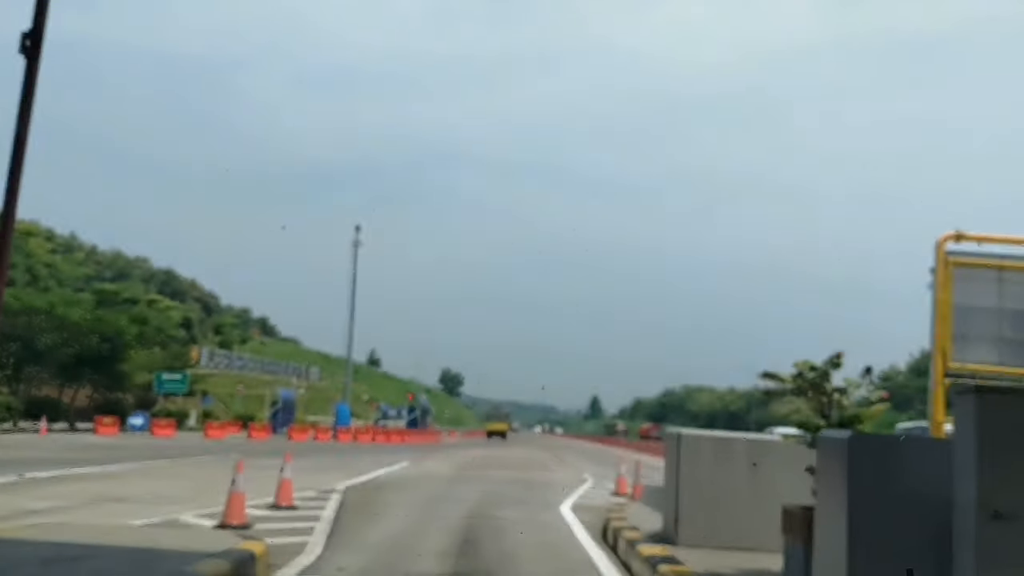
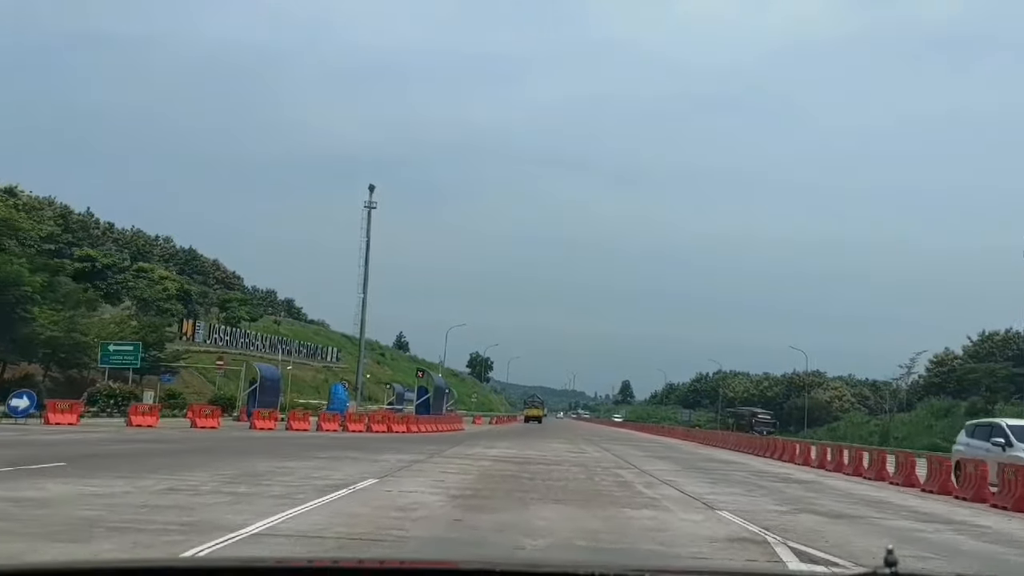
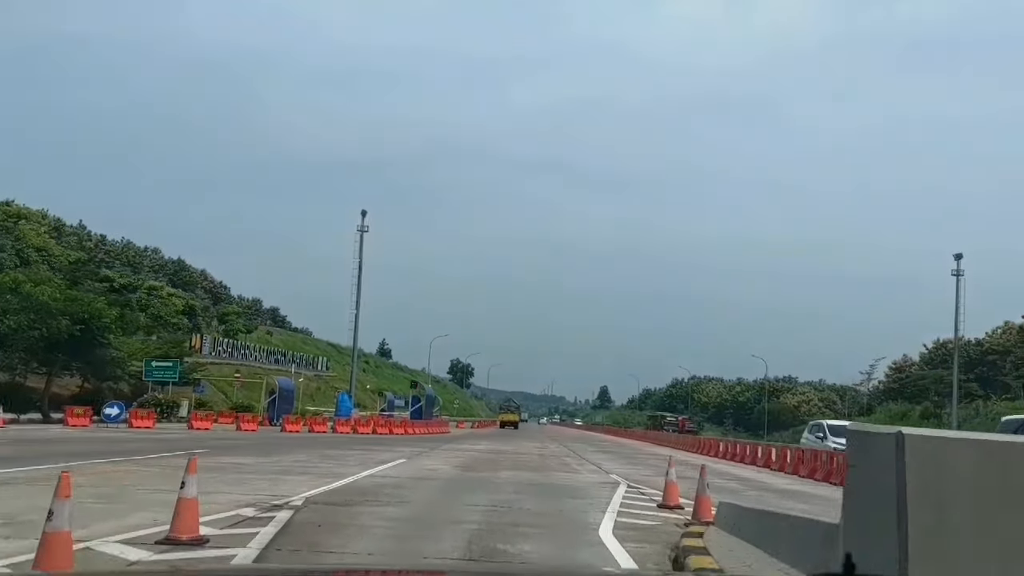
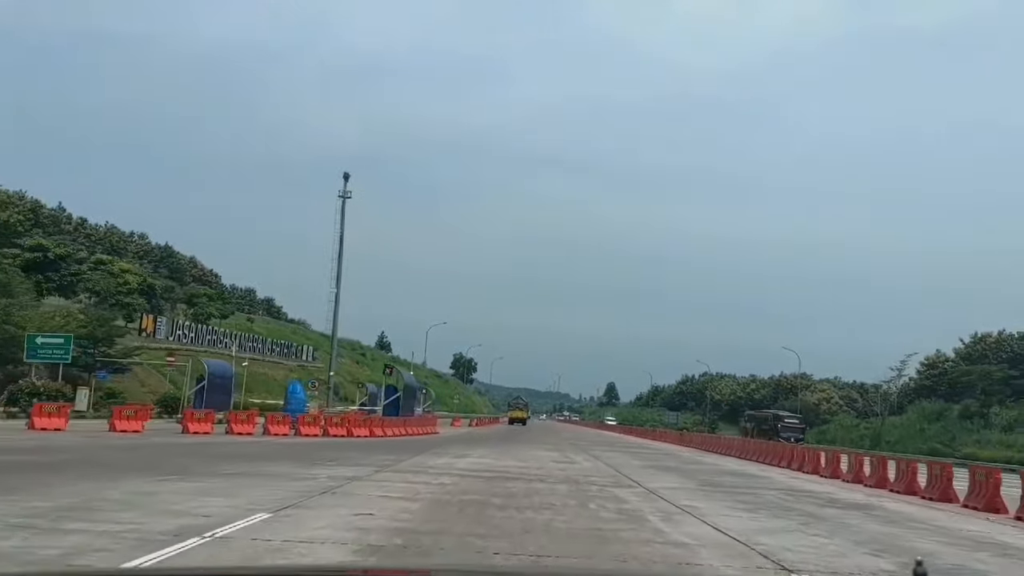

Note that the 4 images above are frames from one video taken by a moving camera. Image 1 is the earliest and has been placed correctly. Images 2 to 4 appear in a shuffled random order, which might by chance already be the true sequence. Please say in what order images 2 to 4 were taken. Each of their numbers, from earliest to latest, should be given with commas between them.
3, 2, 4
